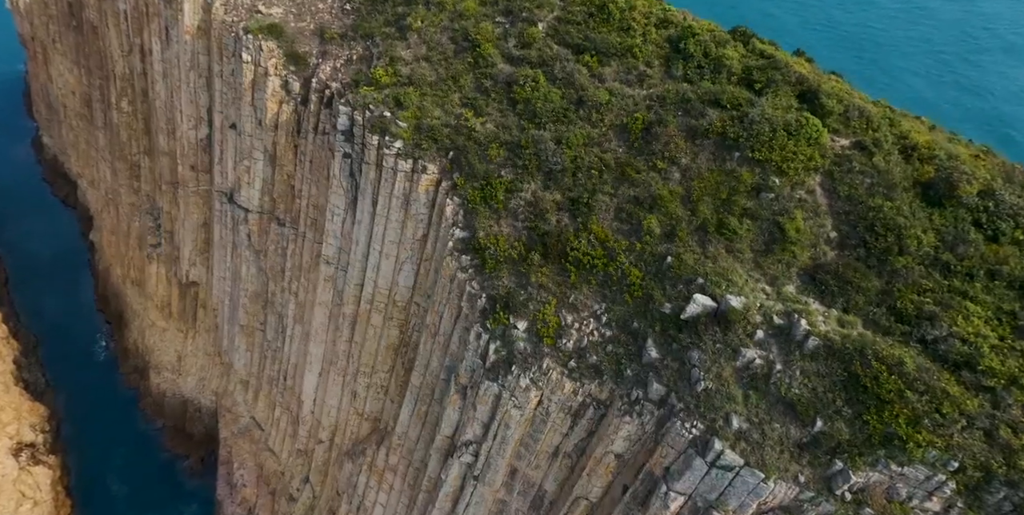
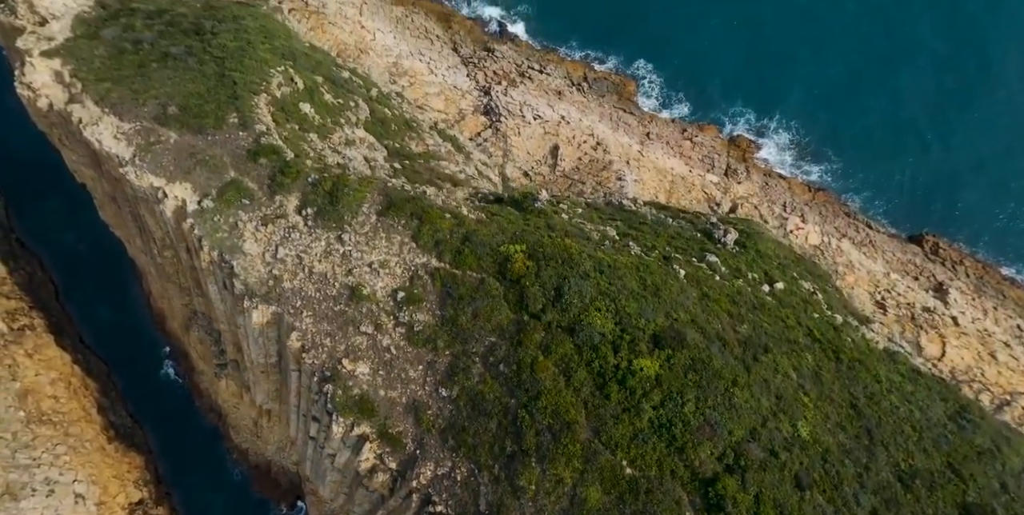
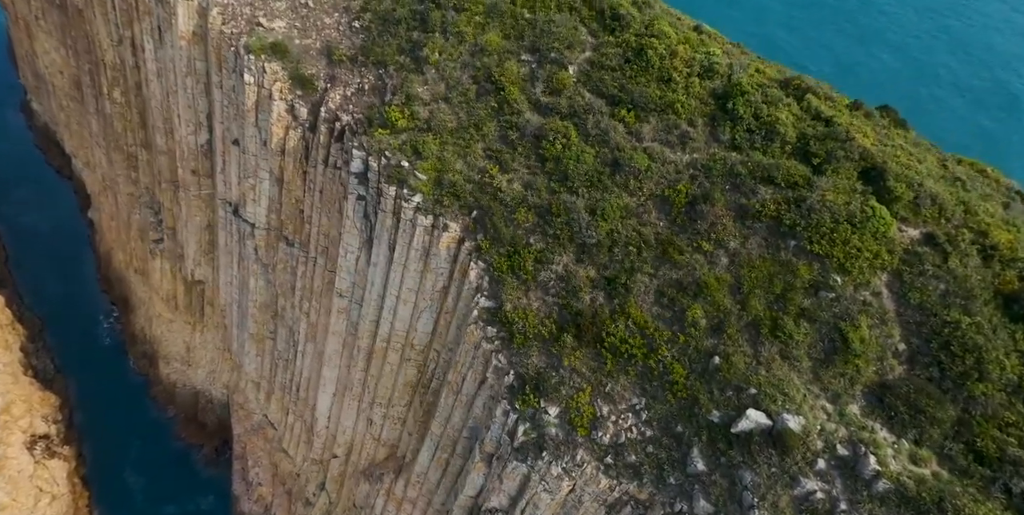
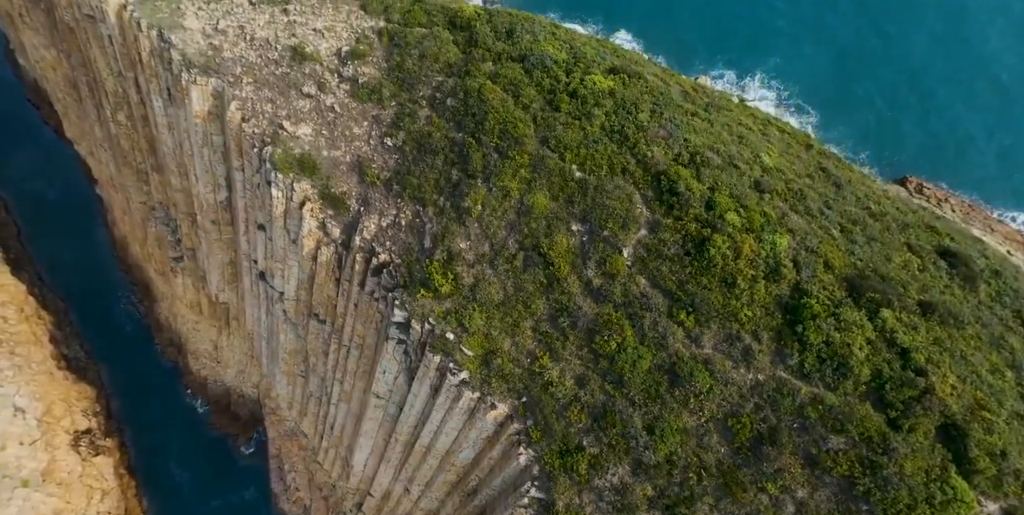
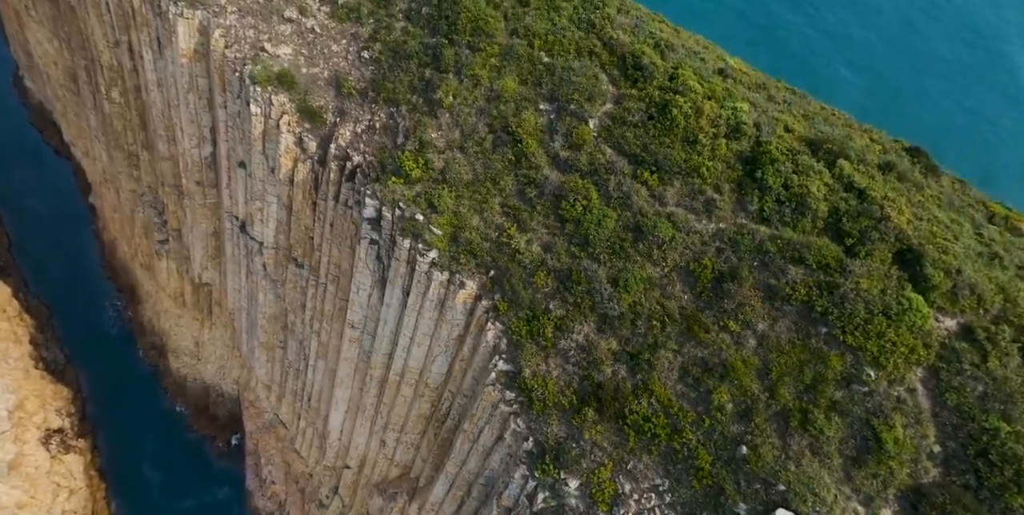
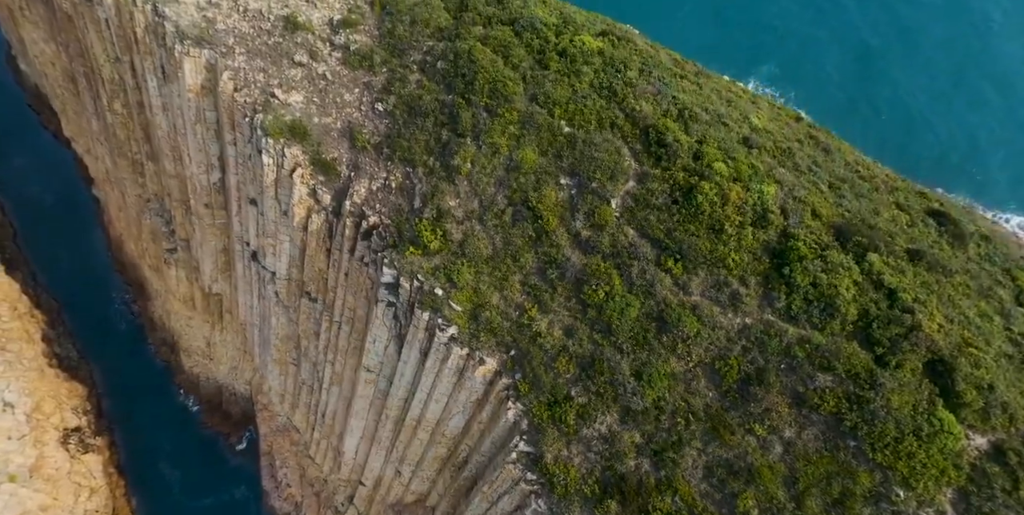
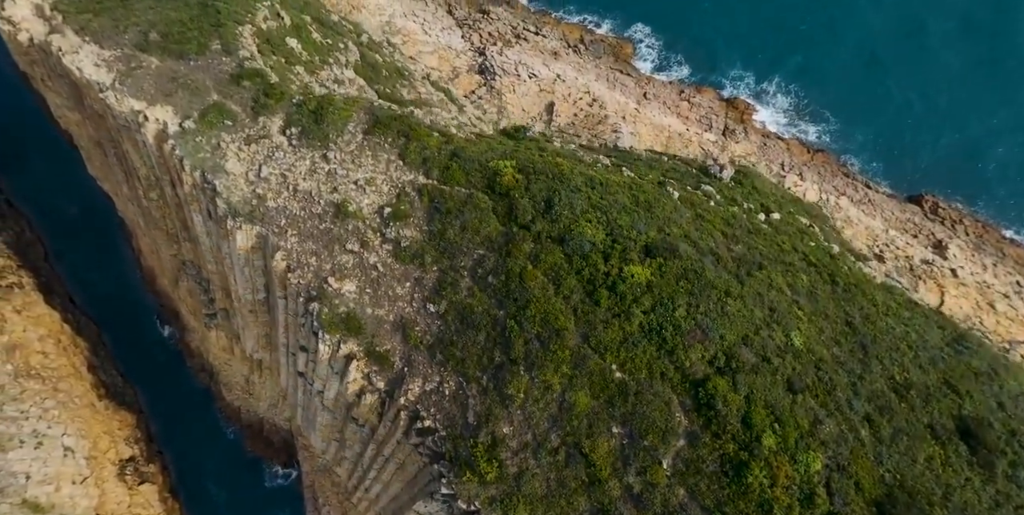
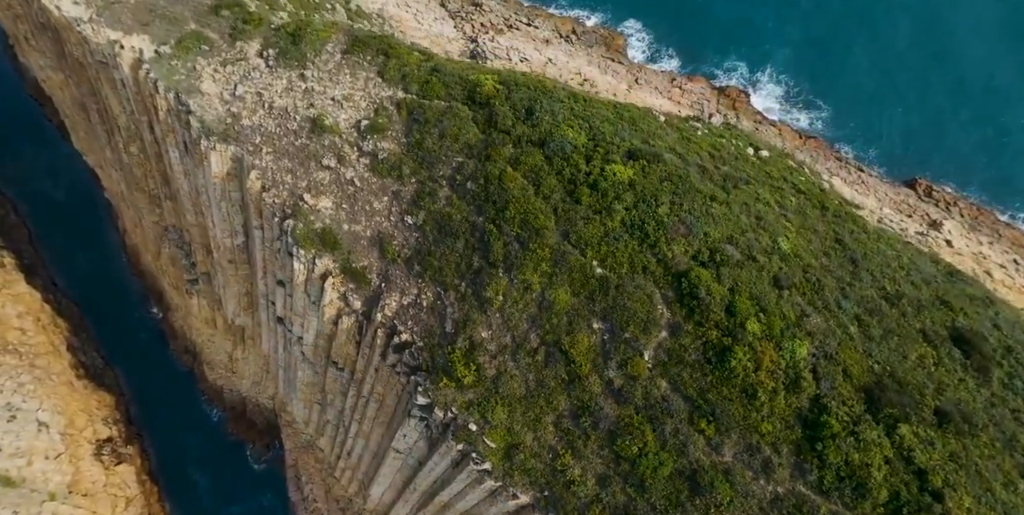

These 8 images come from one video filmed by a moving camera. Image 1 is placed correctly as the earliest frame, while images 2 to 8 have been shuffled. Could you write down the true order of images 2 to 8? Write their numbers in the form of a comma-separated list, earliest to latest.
3, 5, 6, 4, 8, 7, 2
